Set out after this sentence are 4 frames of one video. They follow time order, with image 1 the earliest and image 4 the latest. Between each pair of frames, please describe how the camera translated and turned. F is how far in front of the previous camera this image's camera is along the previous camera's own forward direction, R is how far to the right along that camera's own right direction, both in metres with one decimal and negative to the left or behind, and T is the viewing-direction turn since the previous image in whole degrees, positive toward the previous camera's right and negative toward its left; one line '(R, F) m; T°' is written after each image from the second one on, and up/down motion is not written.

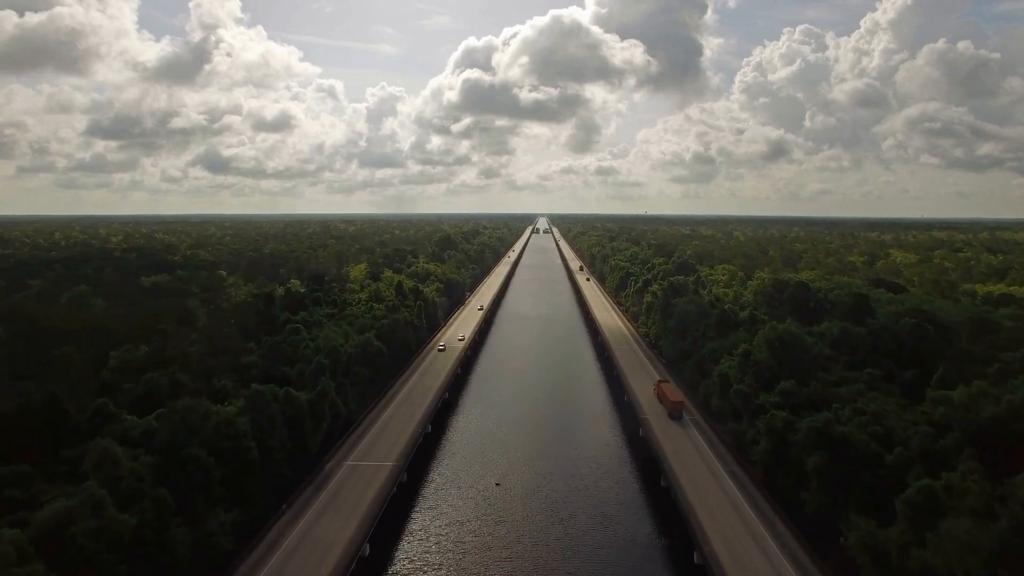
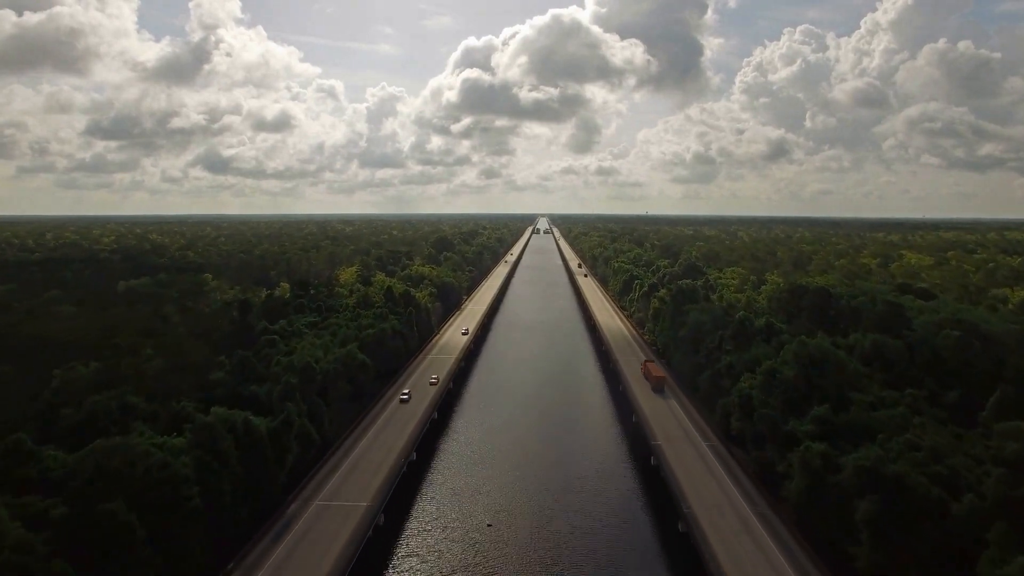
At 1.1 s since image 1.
(+1.6, -2.5) m; 0°
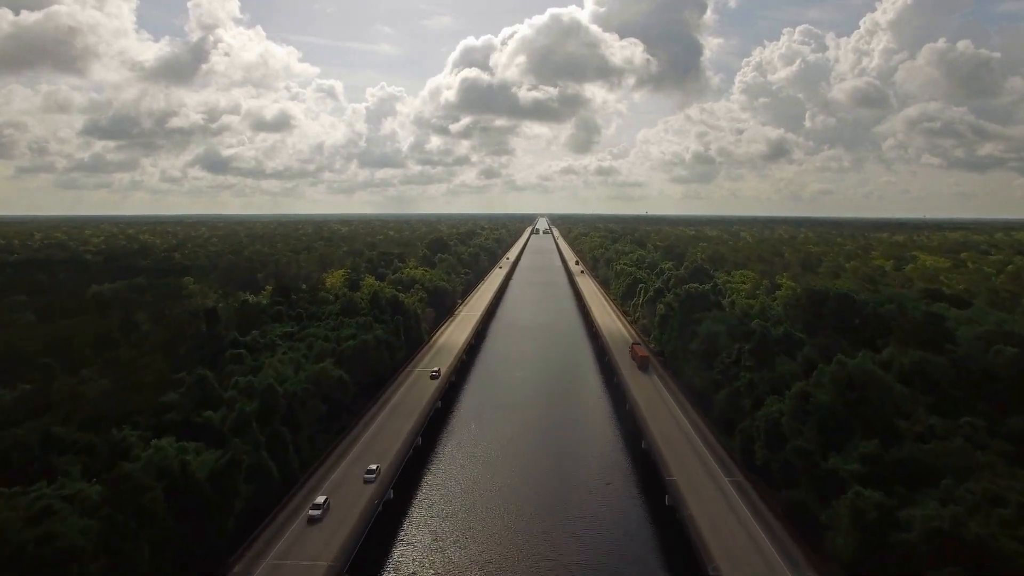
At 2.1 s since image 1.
(+0.3, +3.7) m; 0°
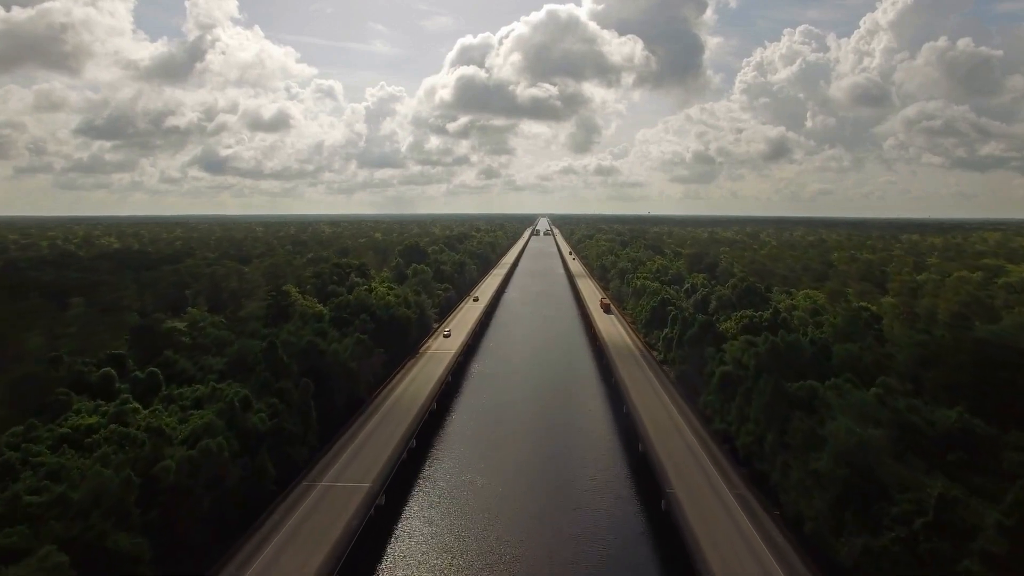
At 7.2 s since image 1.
(+1.0, +16.8) m; 0°
